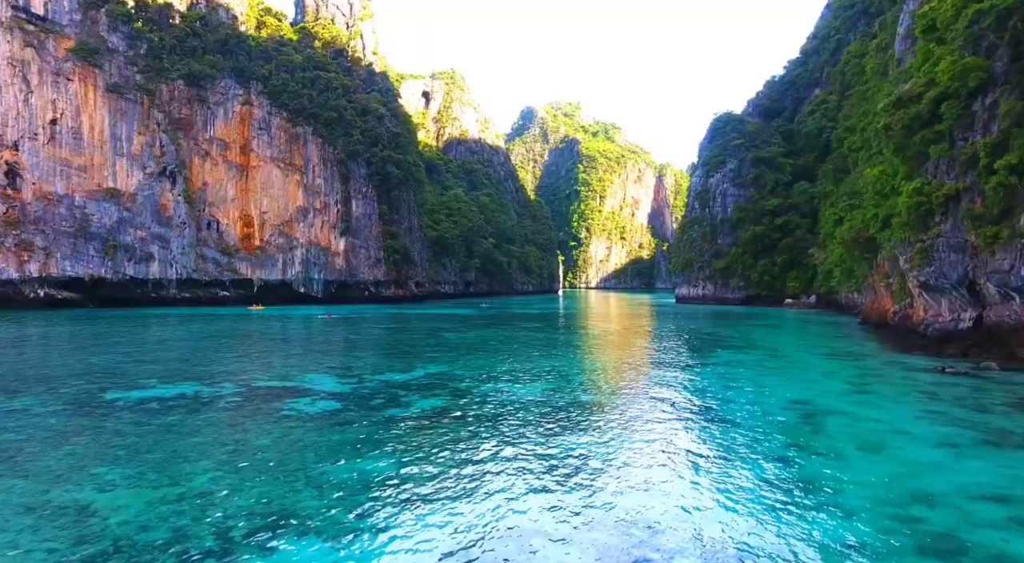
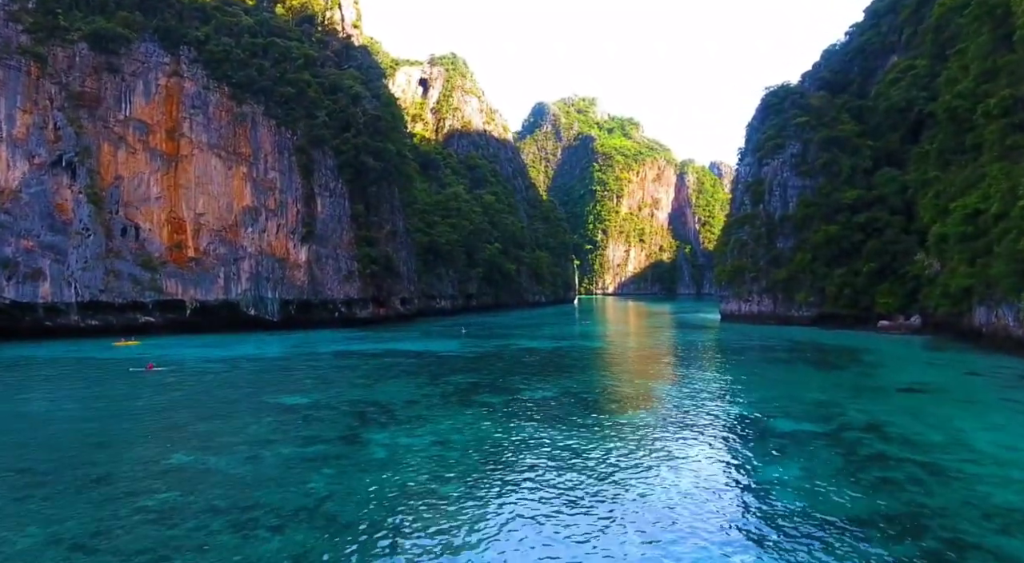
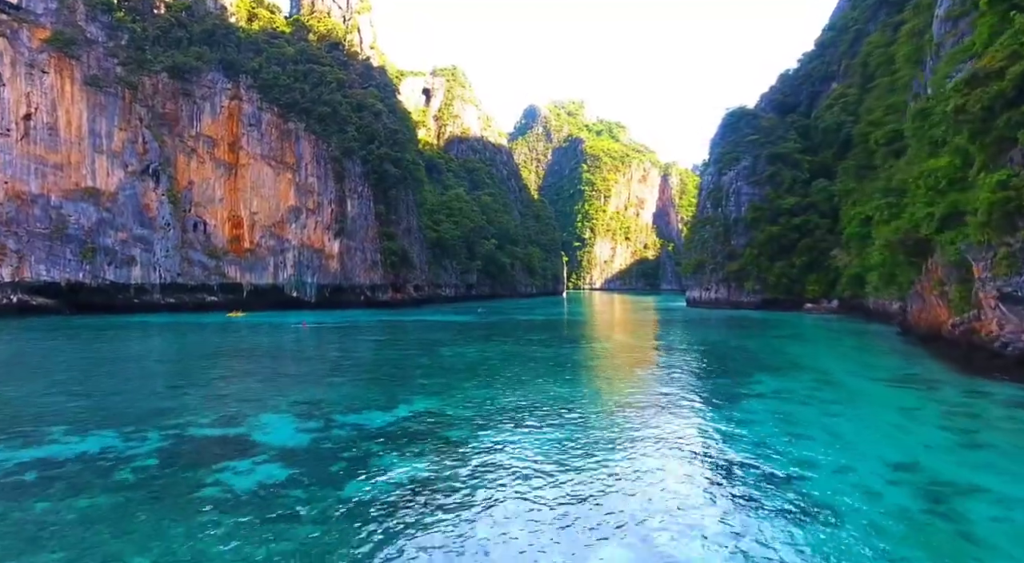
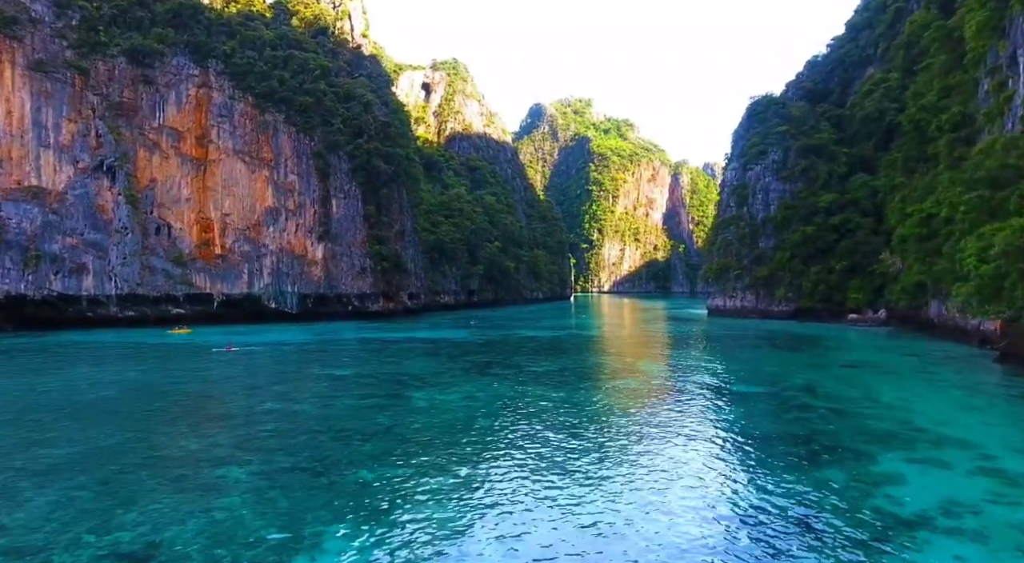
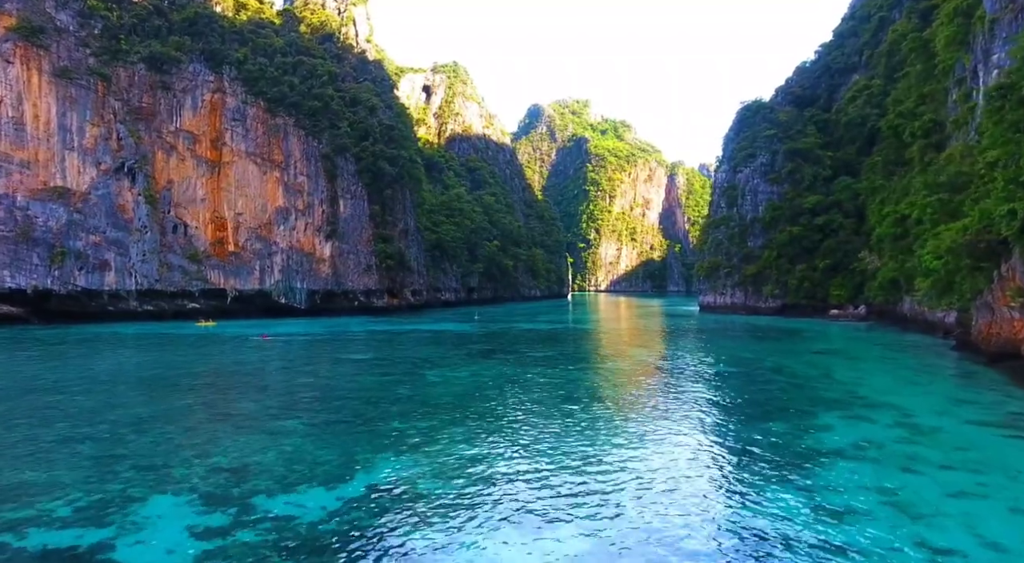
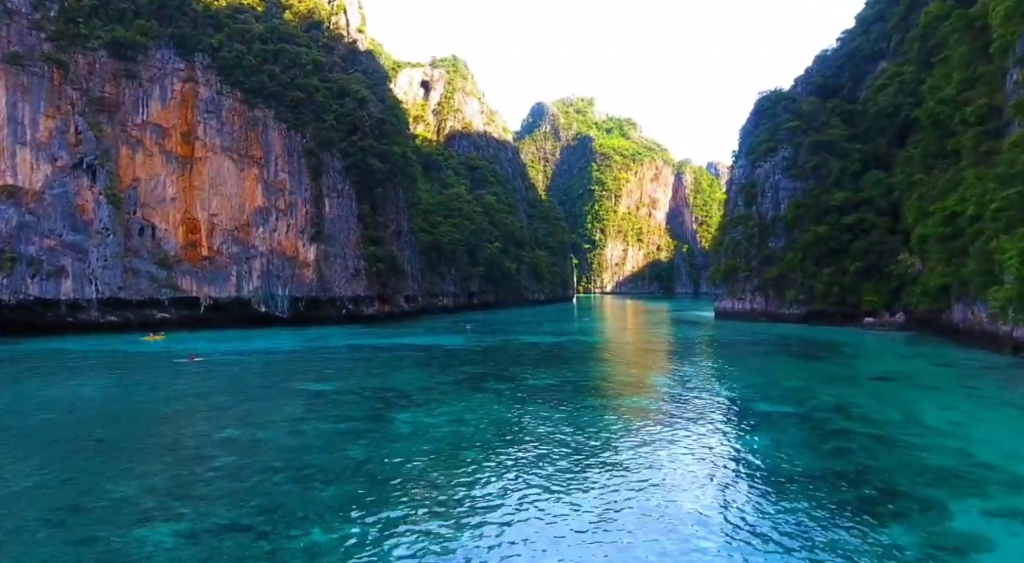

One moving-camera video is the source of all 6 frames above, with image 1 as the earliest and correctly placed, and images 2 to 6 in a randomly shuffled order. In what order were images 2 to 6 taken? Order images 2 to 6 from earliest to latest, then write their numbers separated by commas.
3, 5, 4, 6, 2
